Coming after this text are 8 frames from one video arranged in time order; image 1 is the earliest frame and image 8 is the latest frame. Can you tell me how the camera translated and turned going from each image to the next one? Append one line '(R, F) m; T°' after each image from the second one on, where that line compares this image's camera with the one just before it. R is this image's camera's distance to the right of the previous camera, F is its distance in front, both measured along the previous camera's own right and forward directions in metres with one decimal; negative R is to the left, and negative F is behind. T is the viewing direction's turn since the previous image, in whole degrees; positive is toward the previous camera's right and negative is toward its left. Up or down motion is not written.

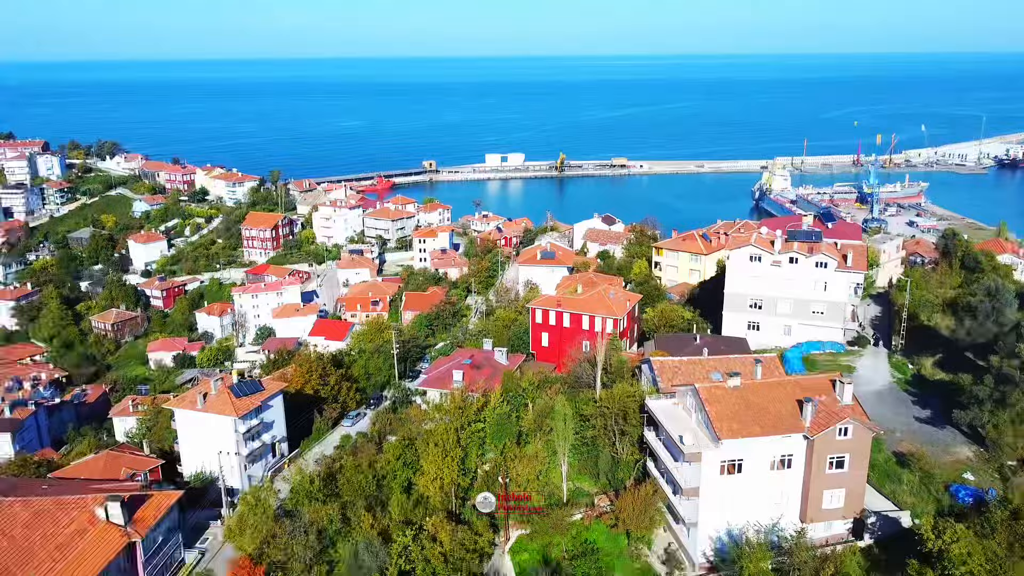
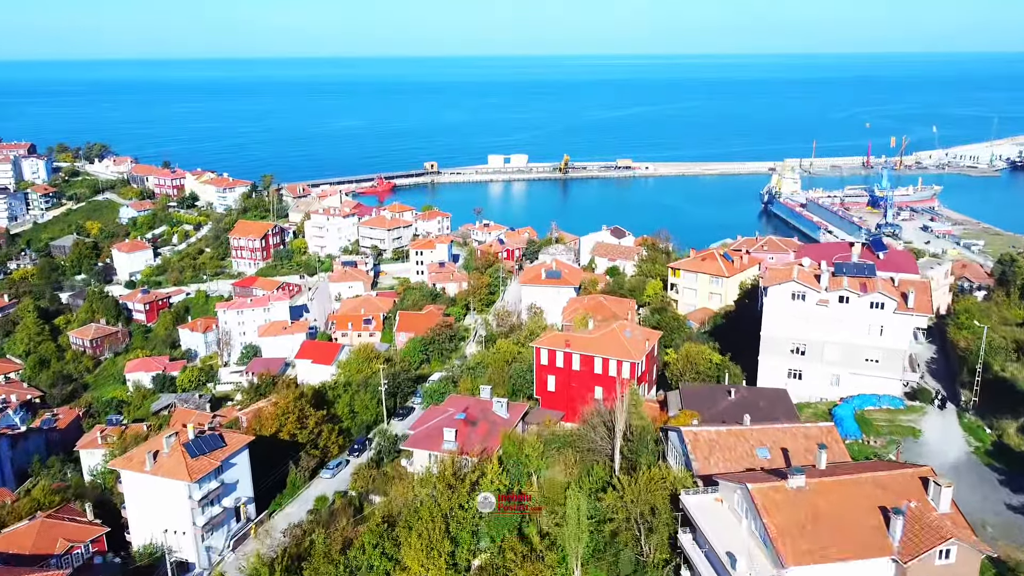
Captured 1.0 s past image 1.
(0.0, +1.4) m; 0°
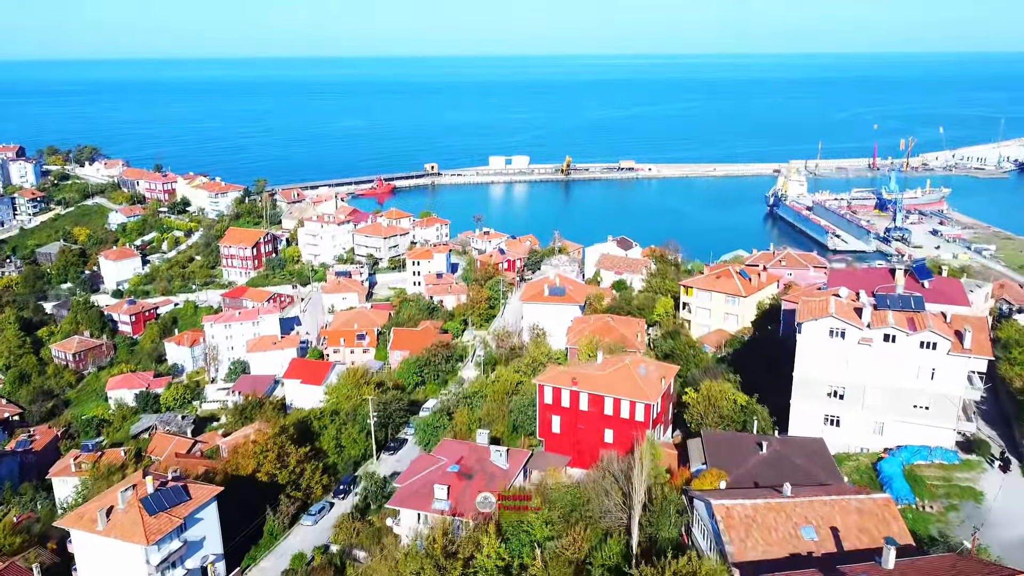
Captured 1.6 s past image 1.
(0.0, +1.0) m; 0°
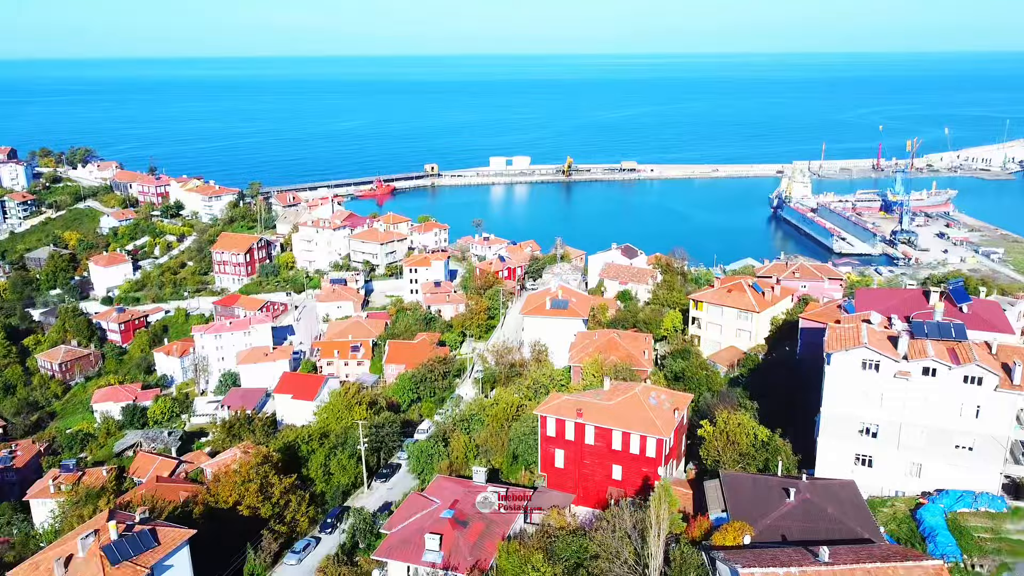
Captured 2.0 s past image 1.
(0.0, +0.7) m; 0°
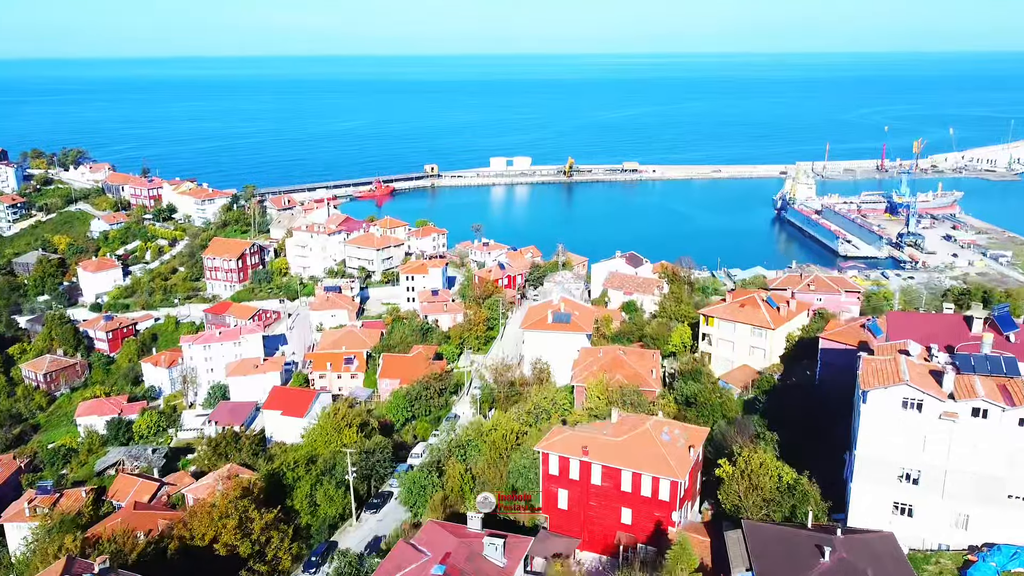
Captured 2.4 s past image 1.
(0.0, +0.7) m; 0°
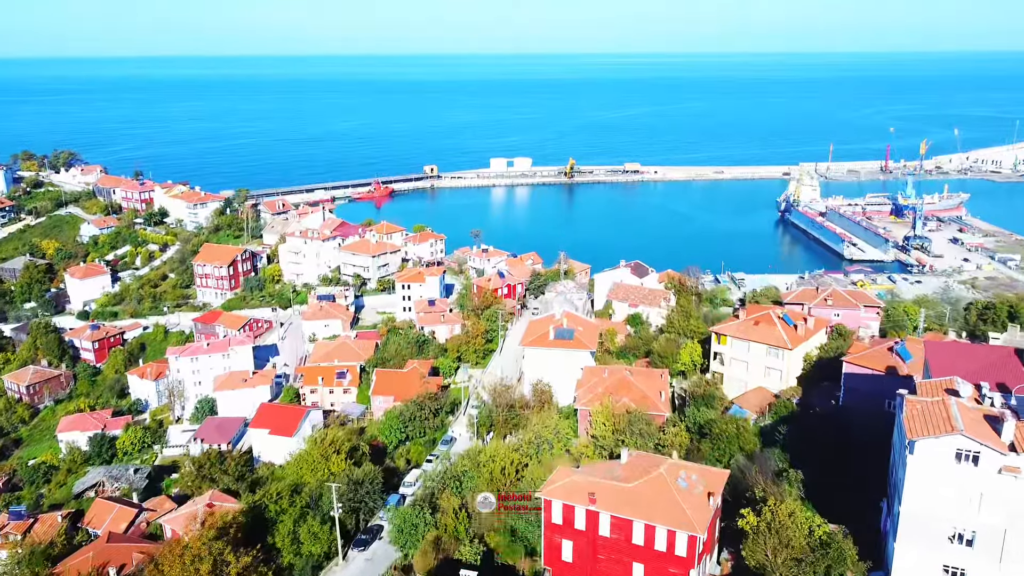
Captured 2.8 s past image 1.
(0.0, +0.7) m; 0°
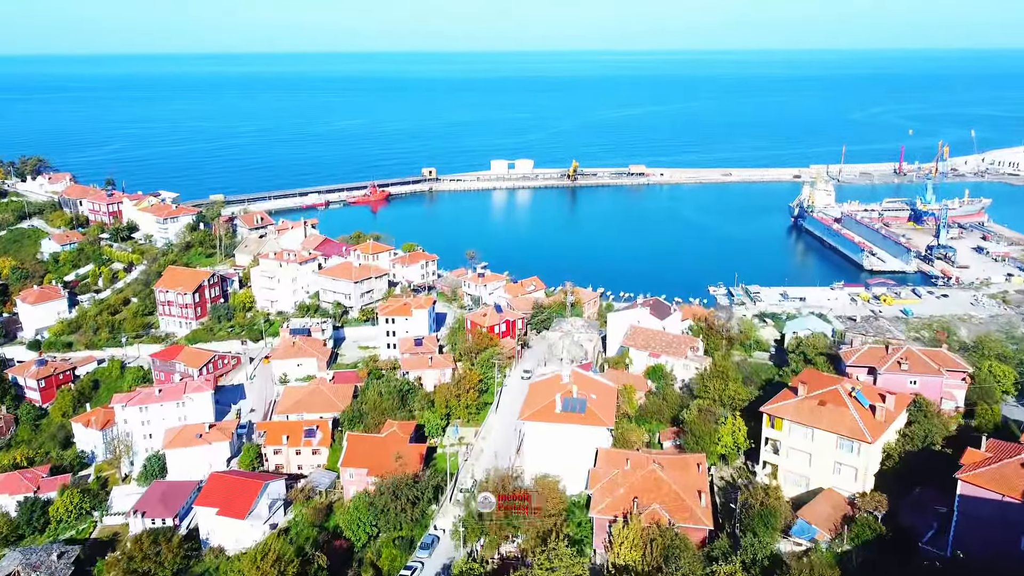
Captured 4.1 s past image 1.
(+0.1, +2.4) m; 0°
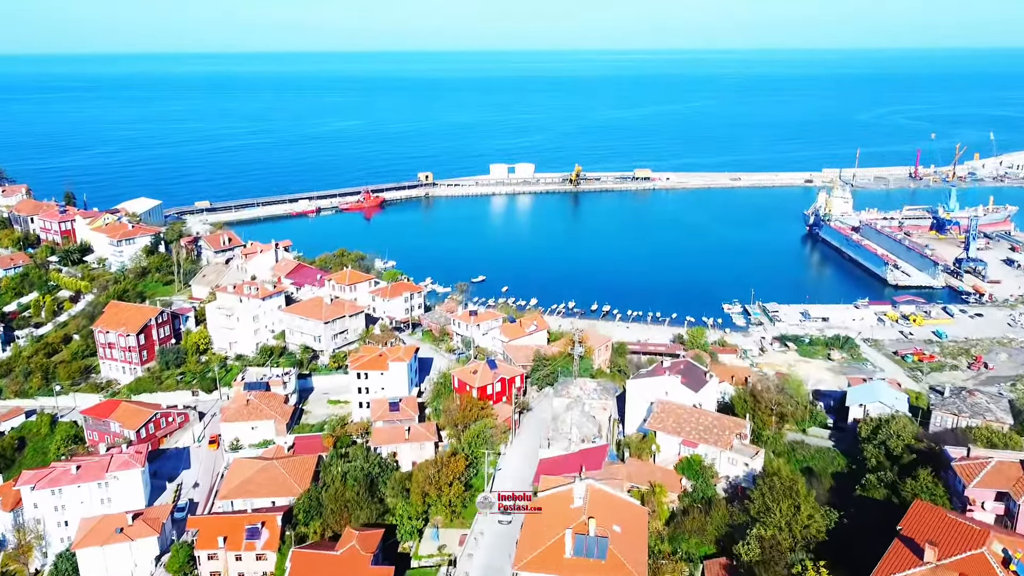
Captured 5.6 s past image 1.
(+0.1, +2.9) m; 0°
